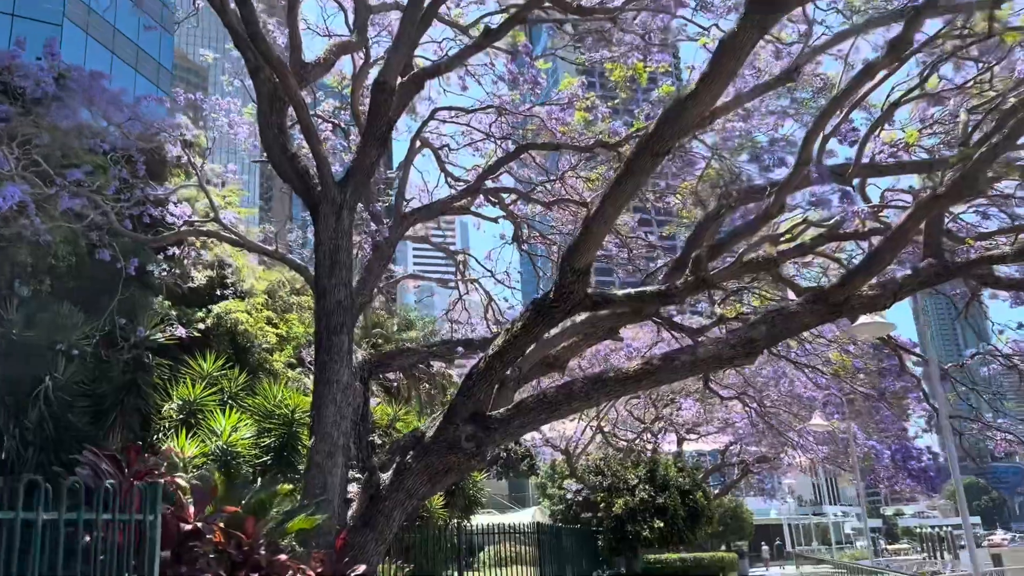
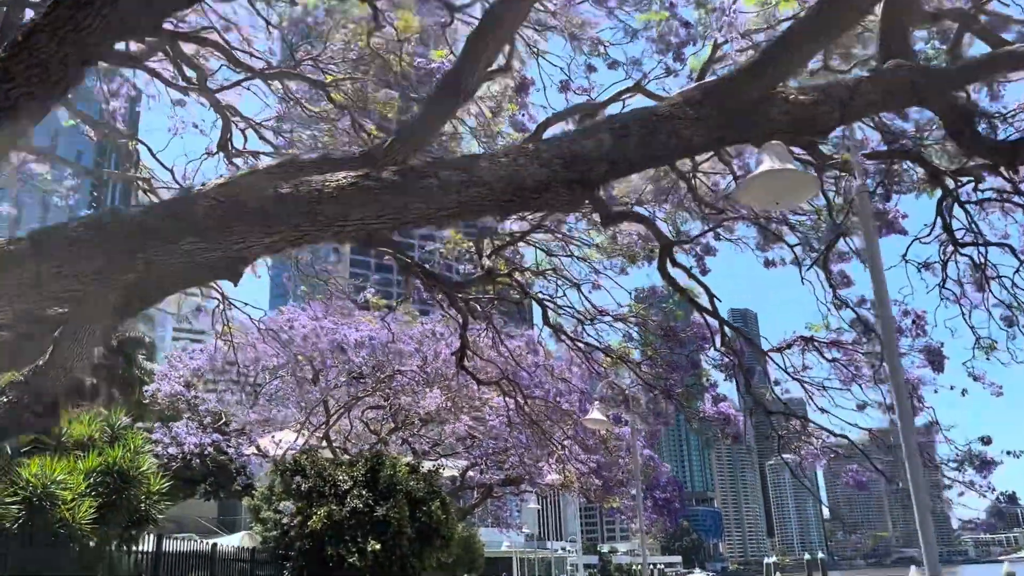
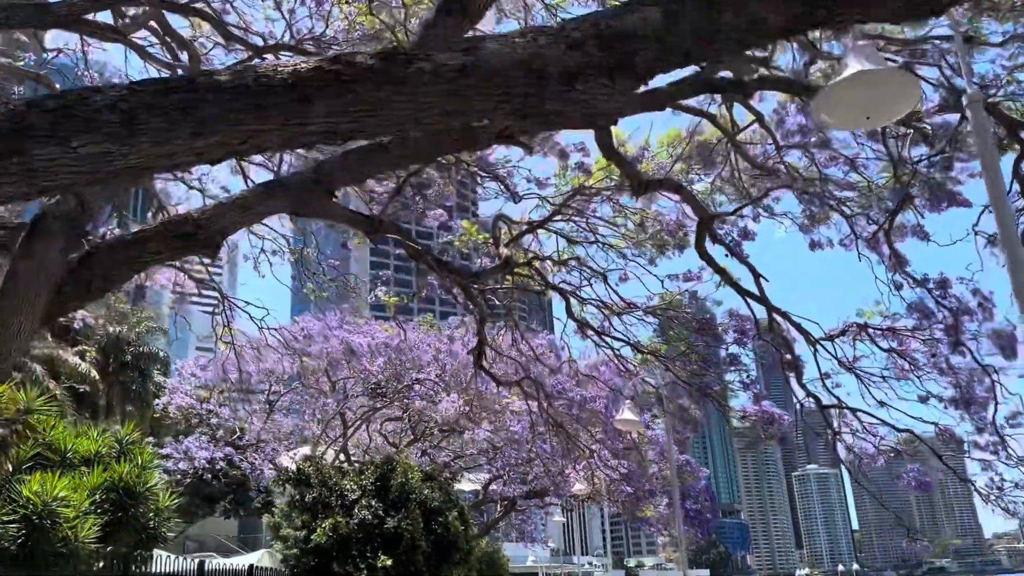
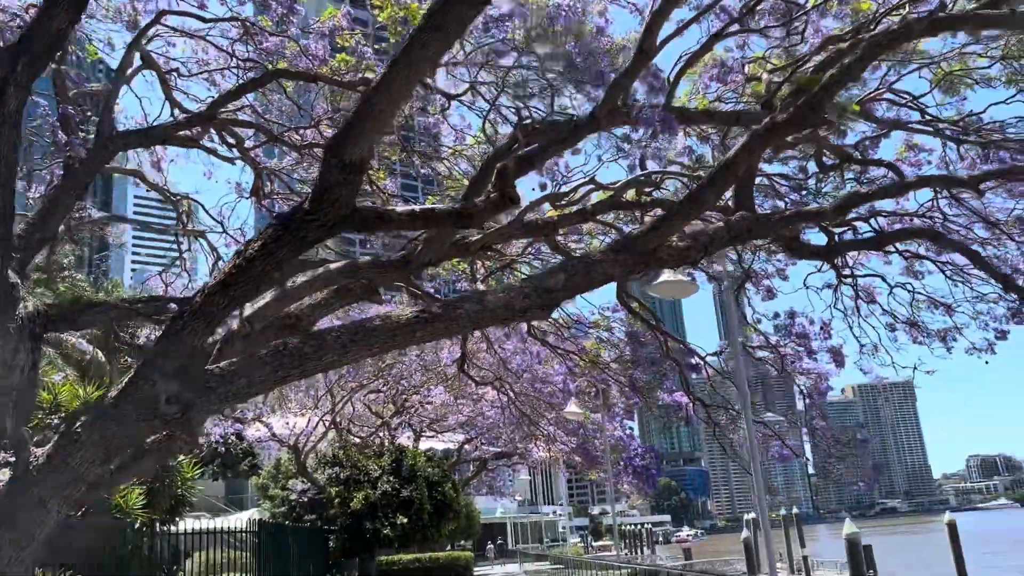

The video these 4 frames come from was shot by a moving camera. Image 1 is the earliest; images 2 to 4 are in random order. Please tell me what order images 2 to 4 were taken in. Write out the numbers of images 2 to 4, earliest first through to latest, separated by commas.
4, 2, 3
